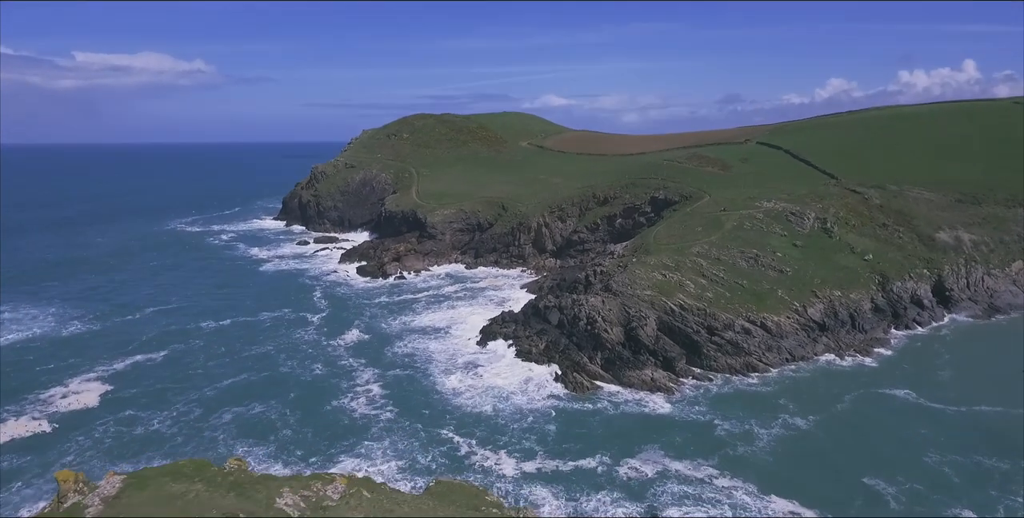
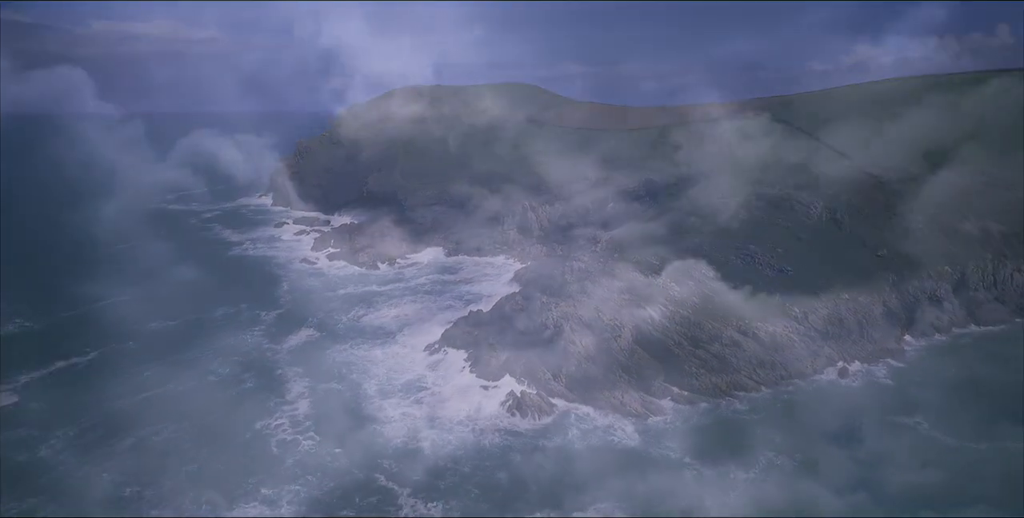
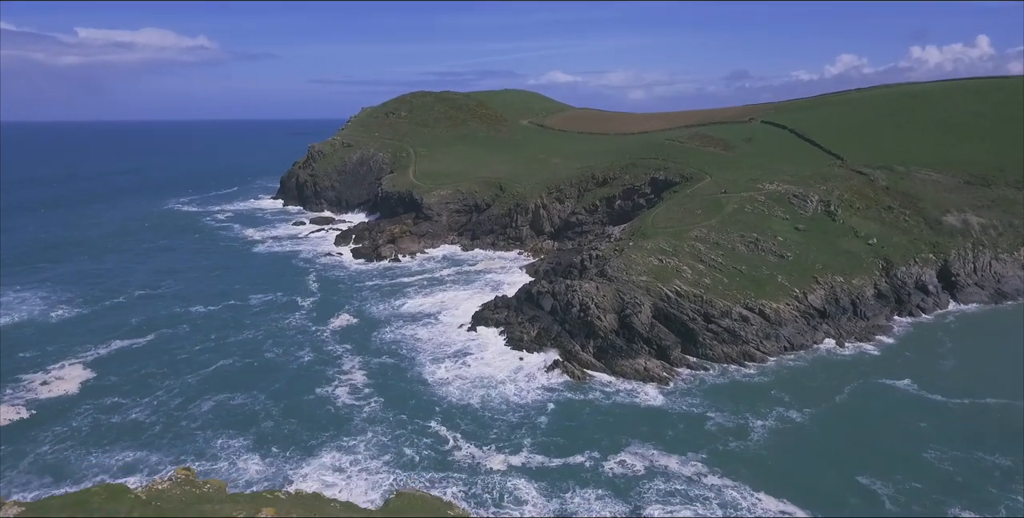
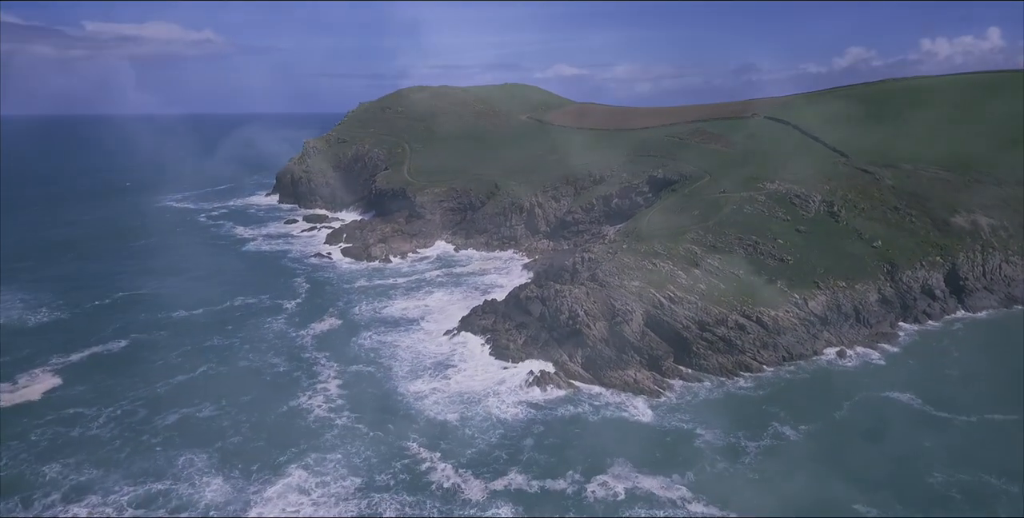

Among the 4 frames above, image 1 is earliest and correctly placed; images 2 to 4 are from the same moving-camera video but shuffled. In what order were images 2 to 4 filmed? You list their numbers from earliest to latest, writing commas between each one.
3, 4, 2
